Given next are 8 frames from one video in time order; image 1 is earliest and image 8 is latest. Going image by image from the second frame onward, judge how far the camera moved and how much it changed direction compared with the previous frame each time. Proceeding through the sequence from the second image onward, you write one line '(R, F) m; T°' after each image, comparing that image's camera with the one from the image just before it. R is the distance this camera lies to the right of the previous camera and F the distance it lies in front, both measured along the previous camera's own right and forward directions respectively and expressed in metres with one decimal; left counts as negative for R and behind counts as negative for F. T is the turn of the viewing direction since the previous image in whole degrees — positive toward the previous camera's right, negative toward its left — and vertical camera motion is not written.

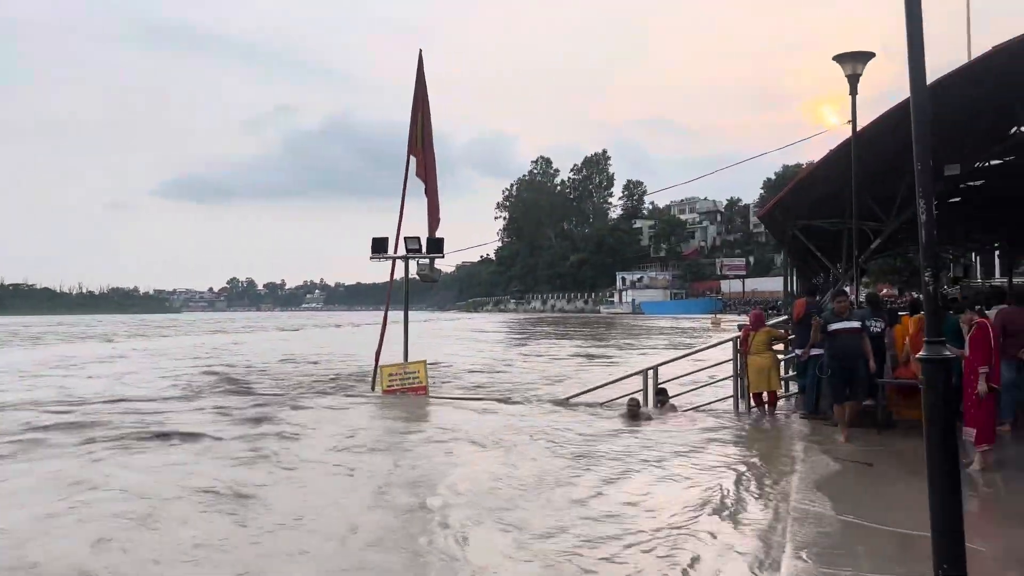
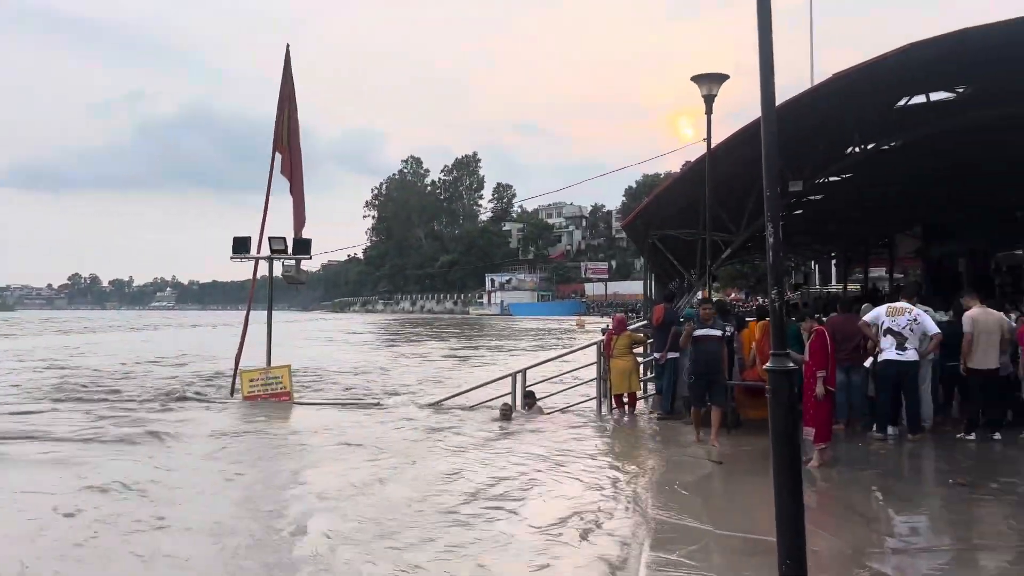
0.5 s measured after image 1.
(0.0, 0.0) m; +9°
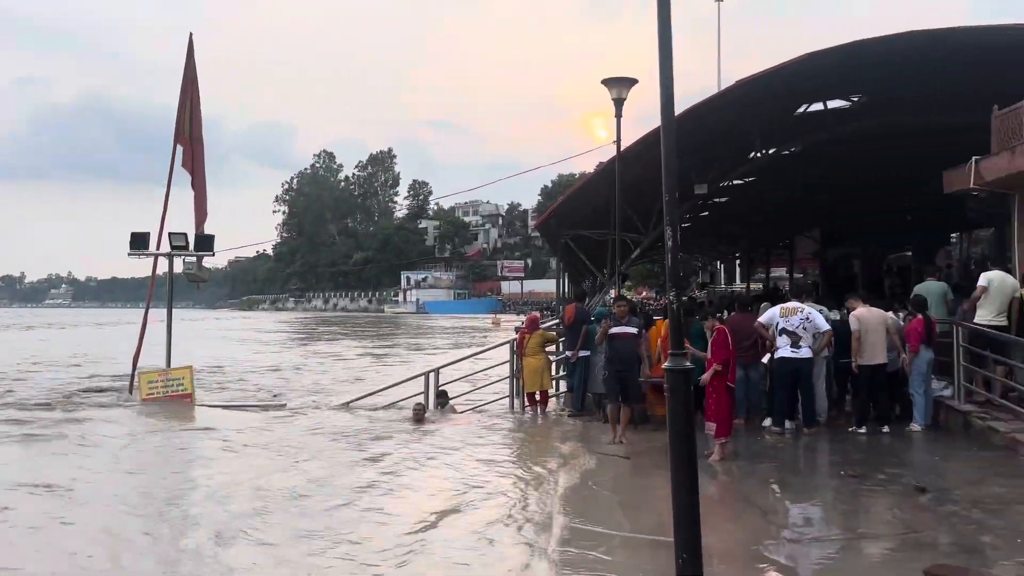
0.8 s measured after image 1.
(+0.1, 0.0) m; +5°
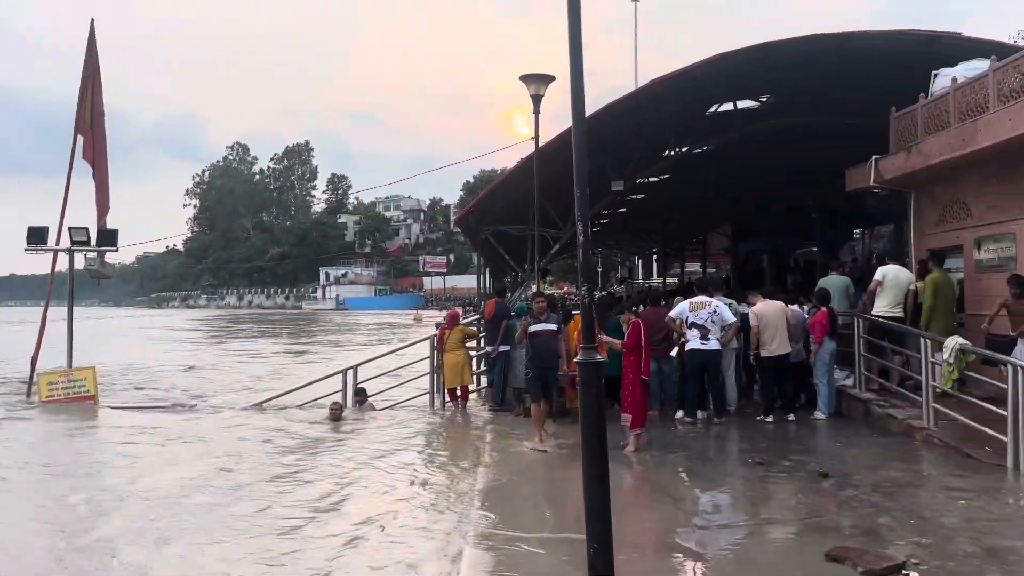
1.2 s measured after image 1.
(+0.1, 0.0) m; +5°
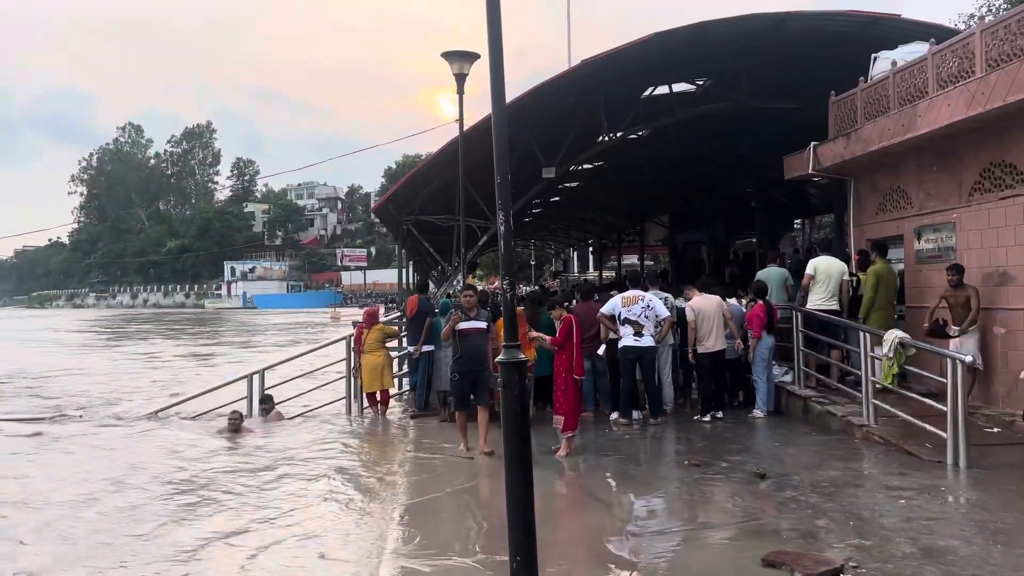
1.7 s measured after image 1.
(+0.1, +0.7) m; +4°
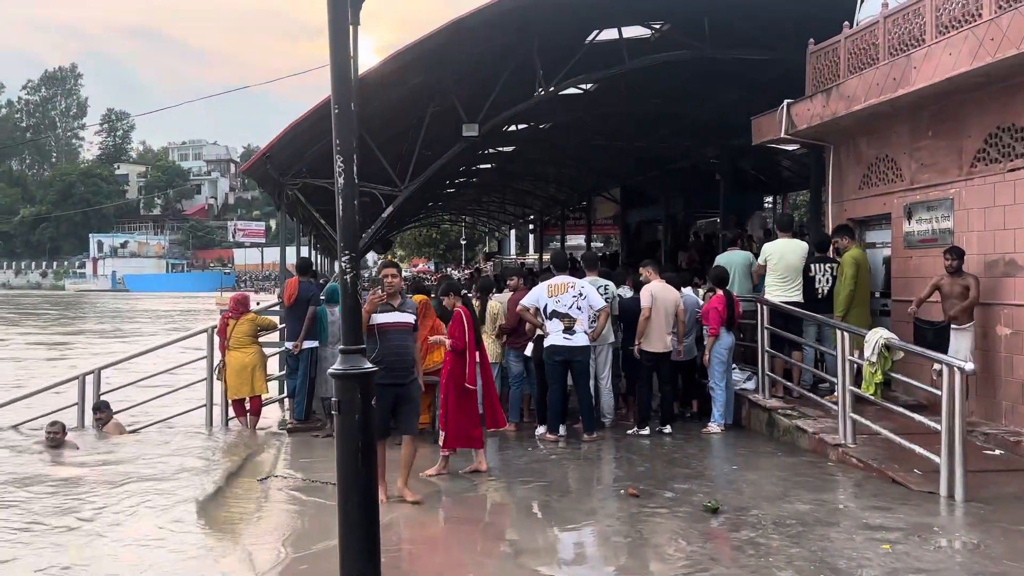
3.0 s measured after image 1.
(+0.3, +1.8) m; +4°
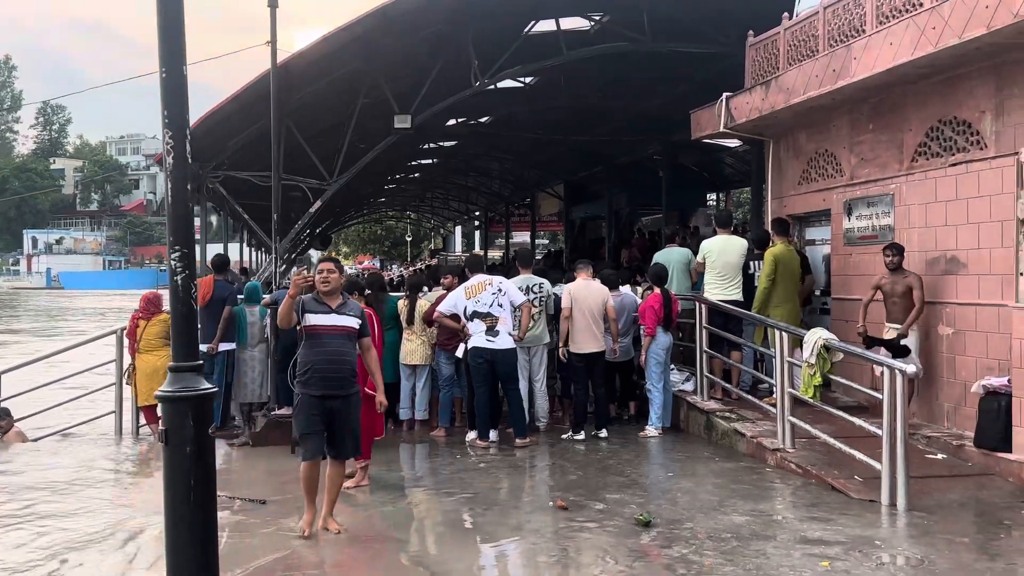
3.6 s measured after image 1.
(+0.2, +0.4) m; +3°
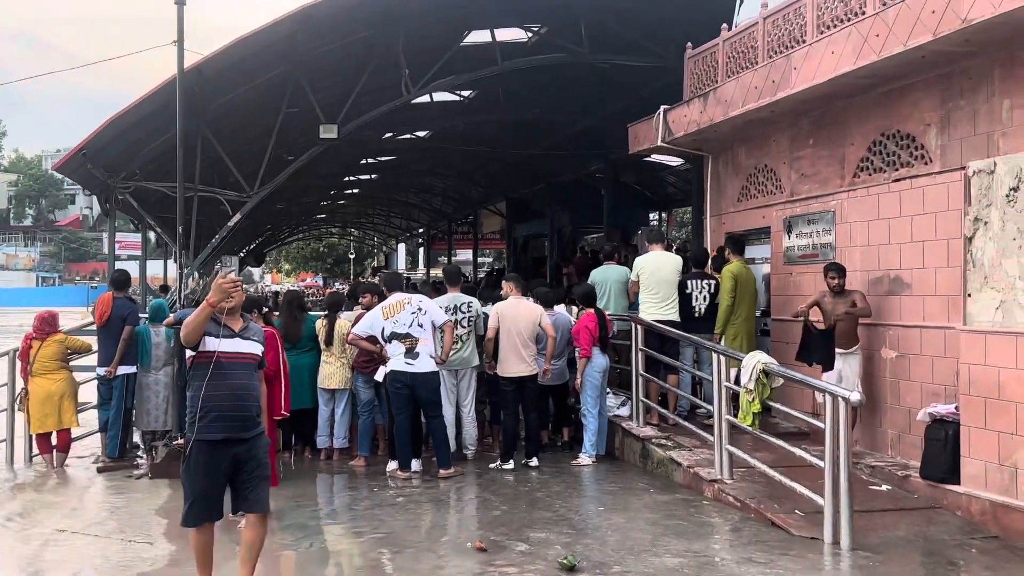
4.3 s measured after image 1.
(+0.2, +0.4) m; +4°
